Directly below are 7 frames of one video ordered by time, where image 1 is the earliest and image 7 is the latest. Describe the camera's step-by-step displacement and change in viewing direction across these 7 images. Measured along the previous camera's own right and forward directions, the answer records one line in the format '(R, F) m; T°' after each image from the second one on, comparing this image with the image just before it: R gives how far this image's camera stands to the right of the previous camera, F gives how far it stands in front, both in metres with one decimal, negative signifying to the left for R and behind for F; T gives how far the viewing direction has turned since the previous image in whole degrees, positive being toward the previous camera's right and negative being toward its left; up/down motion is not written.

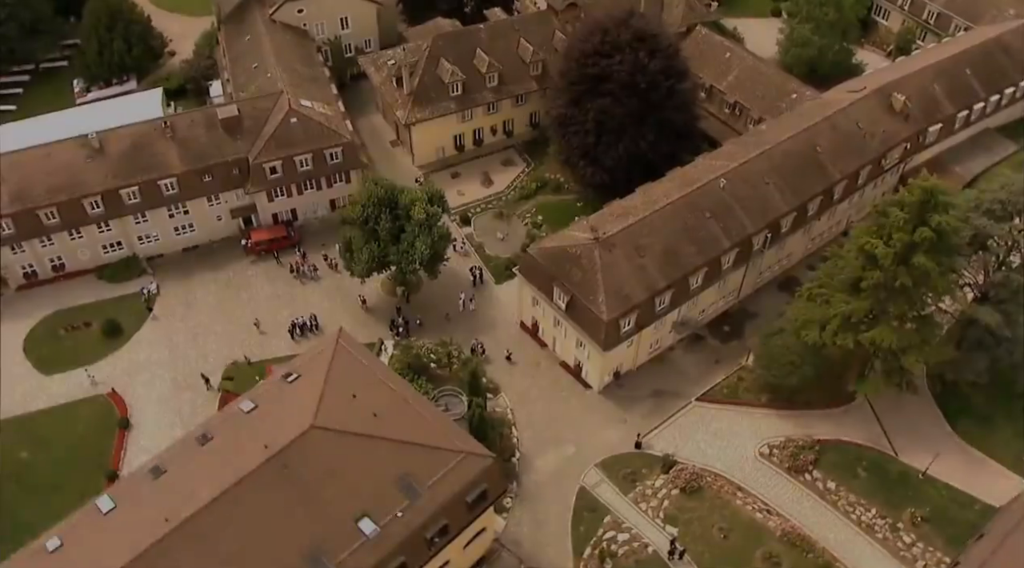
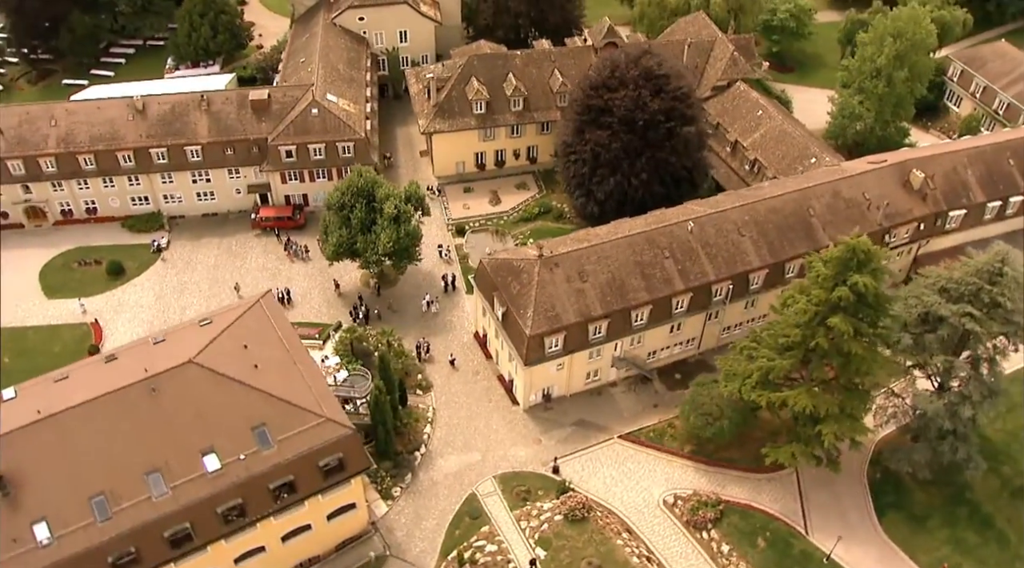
(+11.8, +0.2) m; -10°
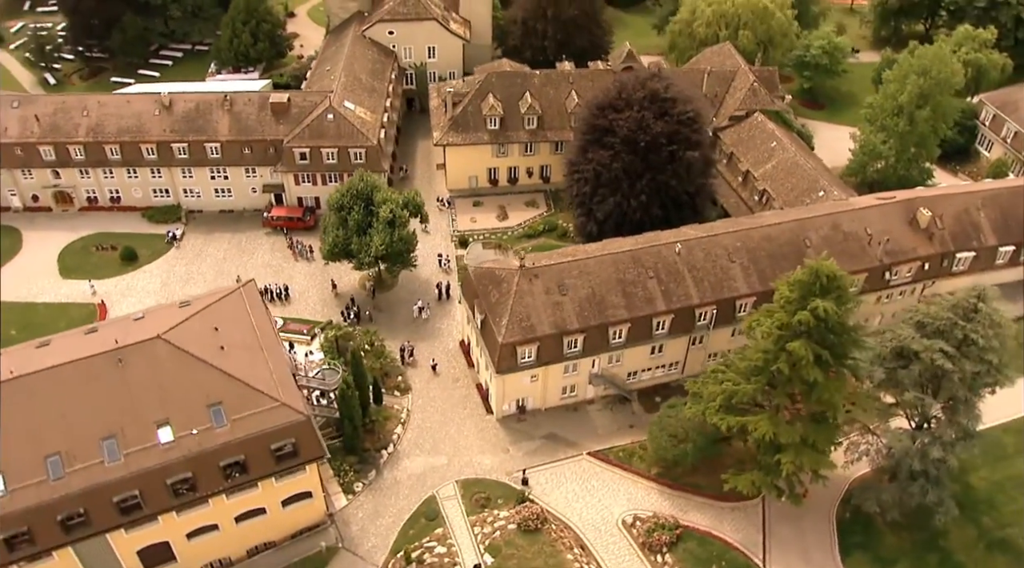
(+4.8, -0.1) m; -4°
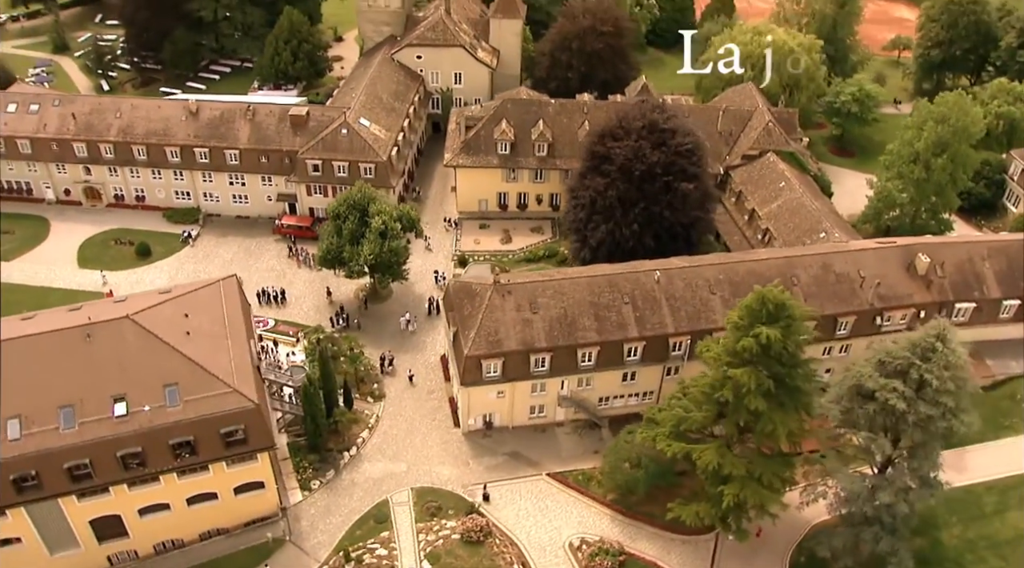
(+5.6, -0.1) m; -5°
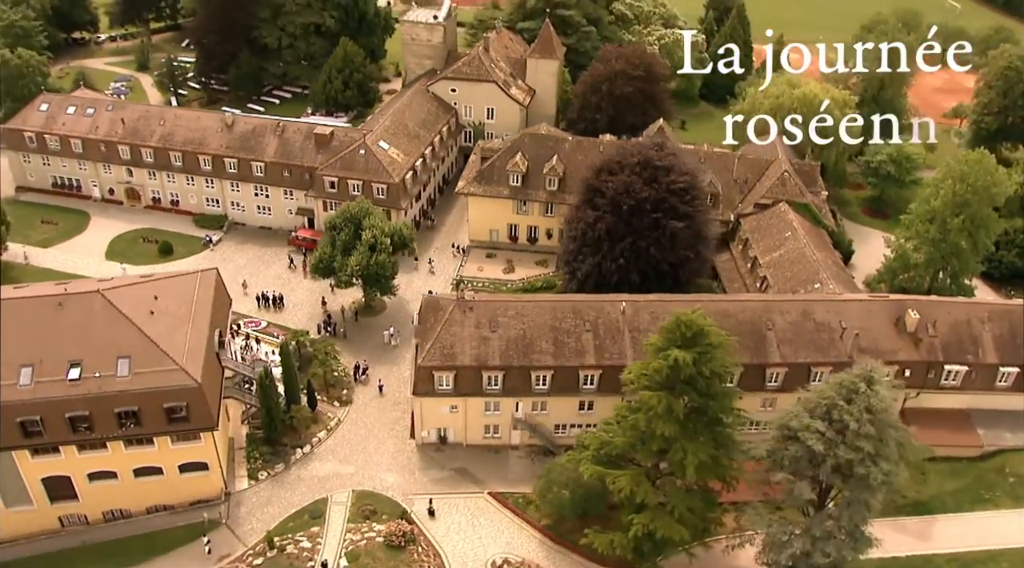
(+7.9, 0.0) m; -7°
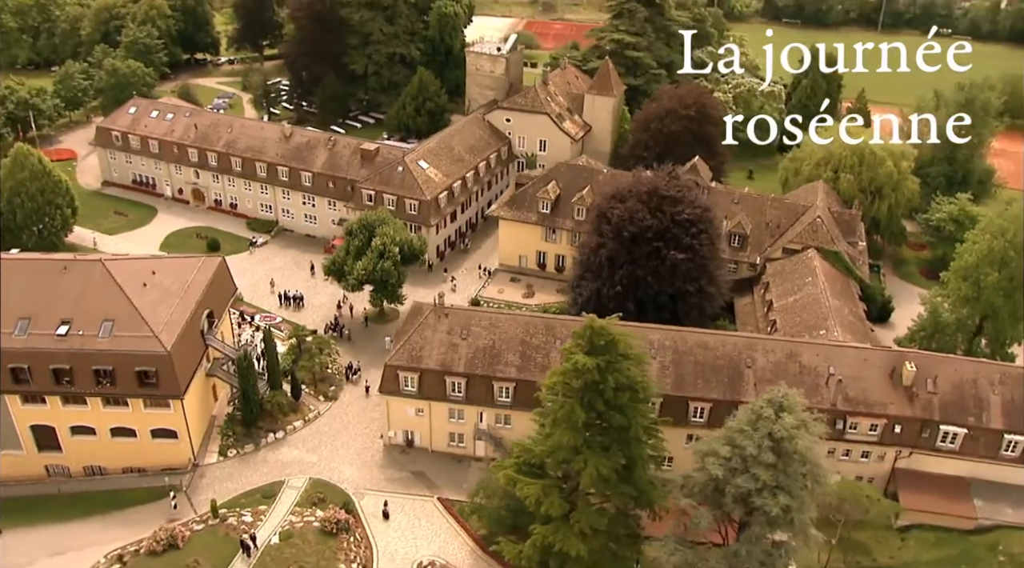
(+9.1, +0.4) m; -9°
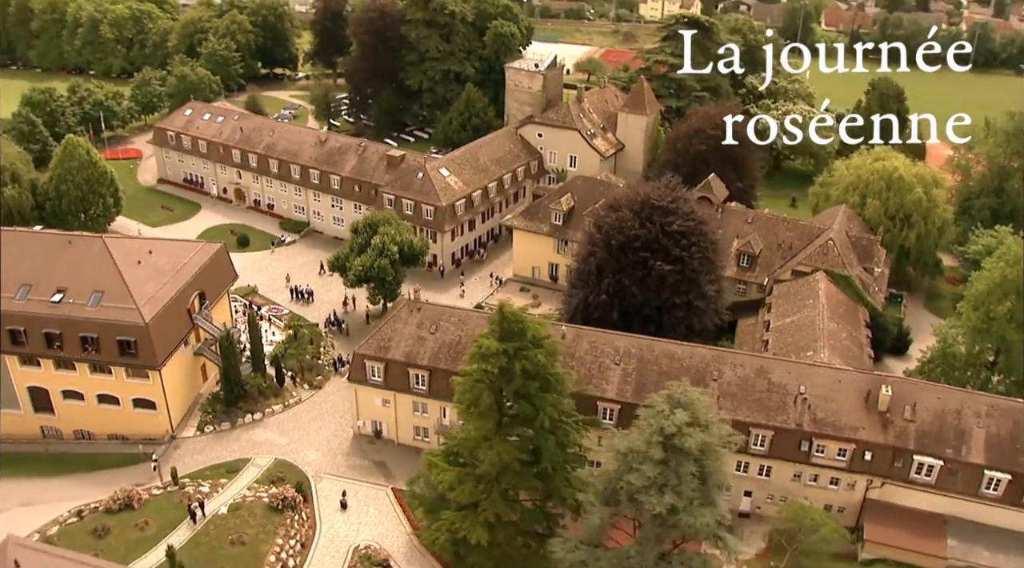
(+7.7, +0.3) m; -7°
